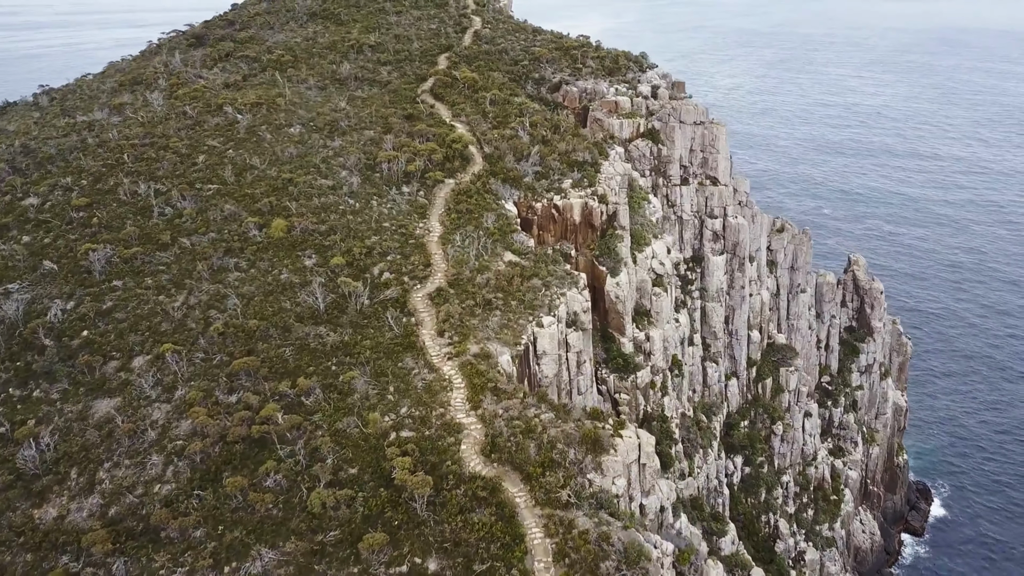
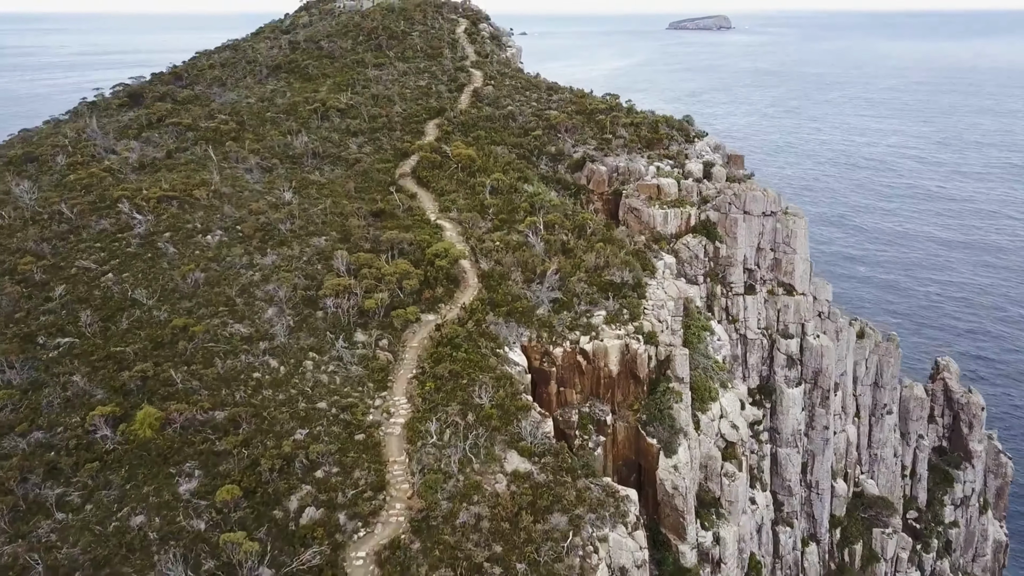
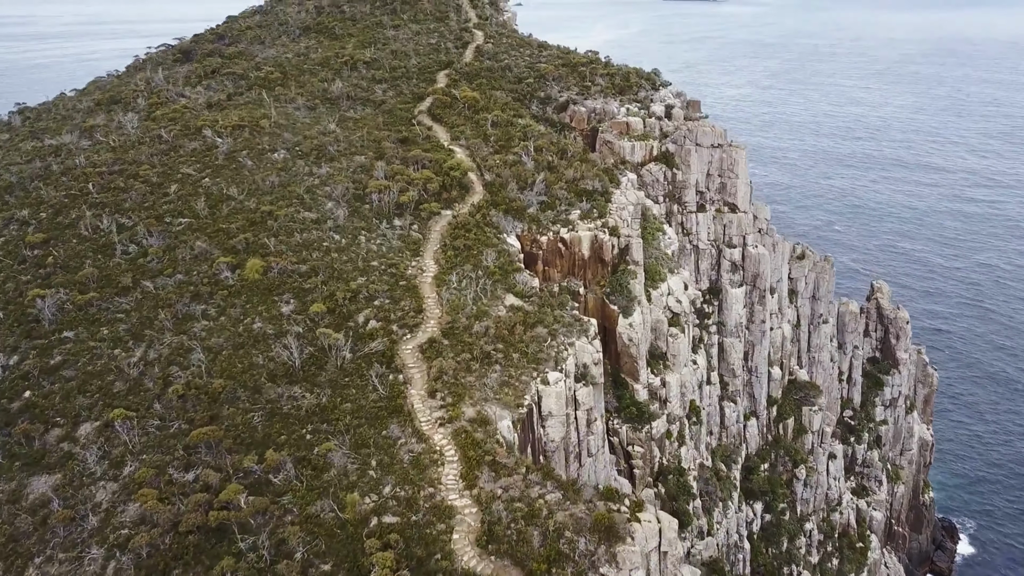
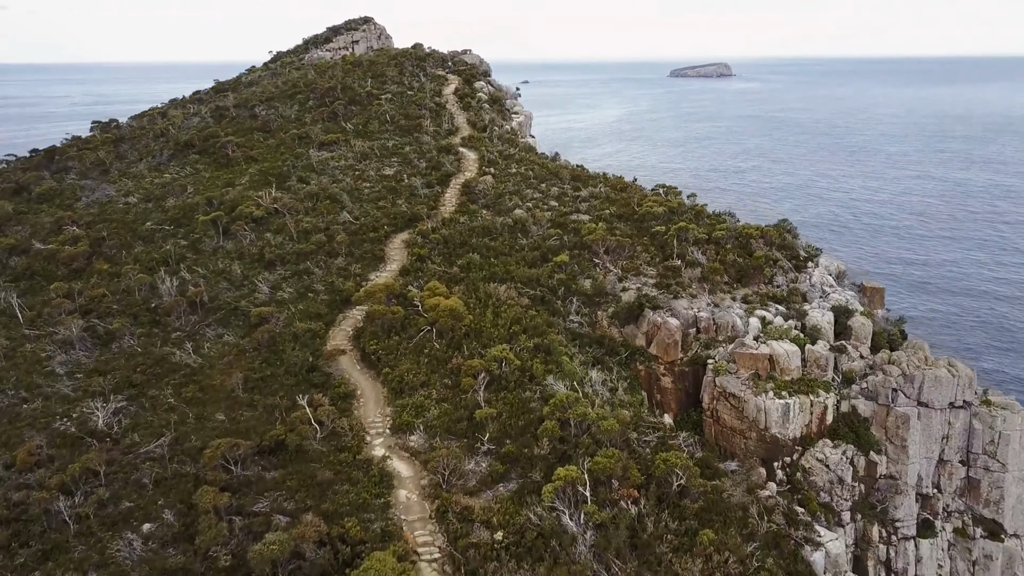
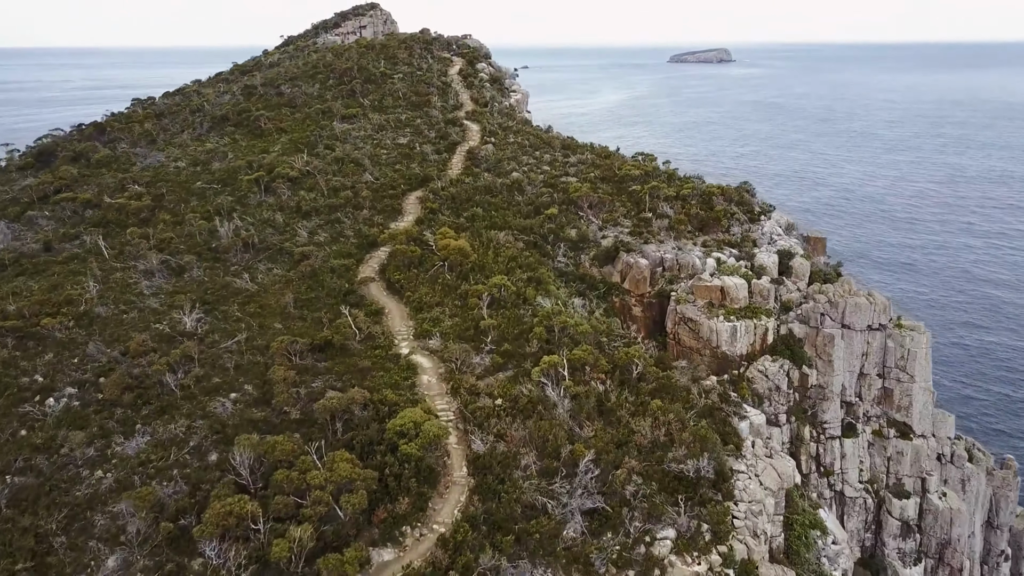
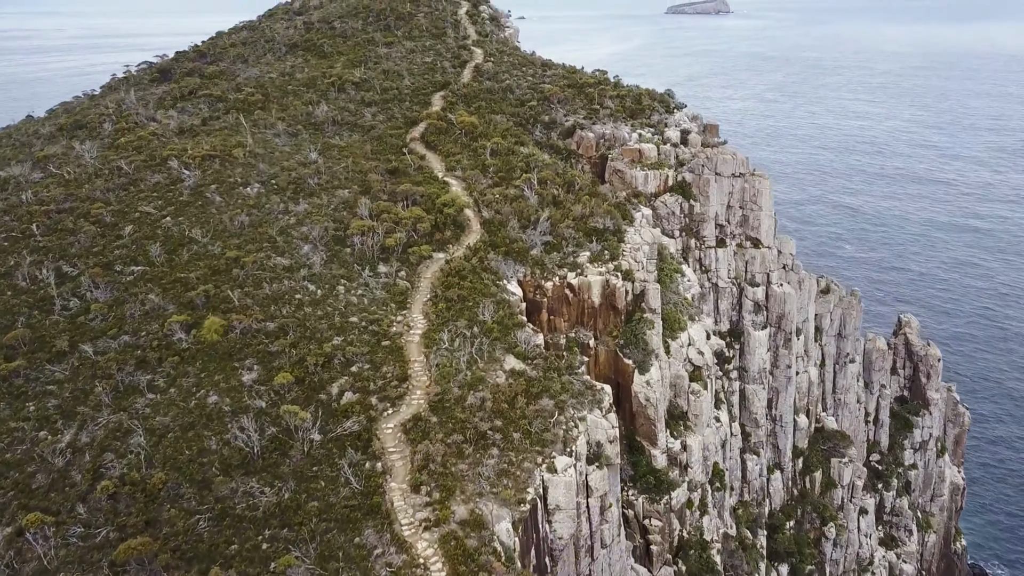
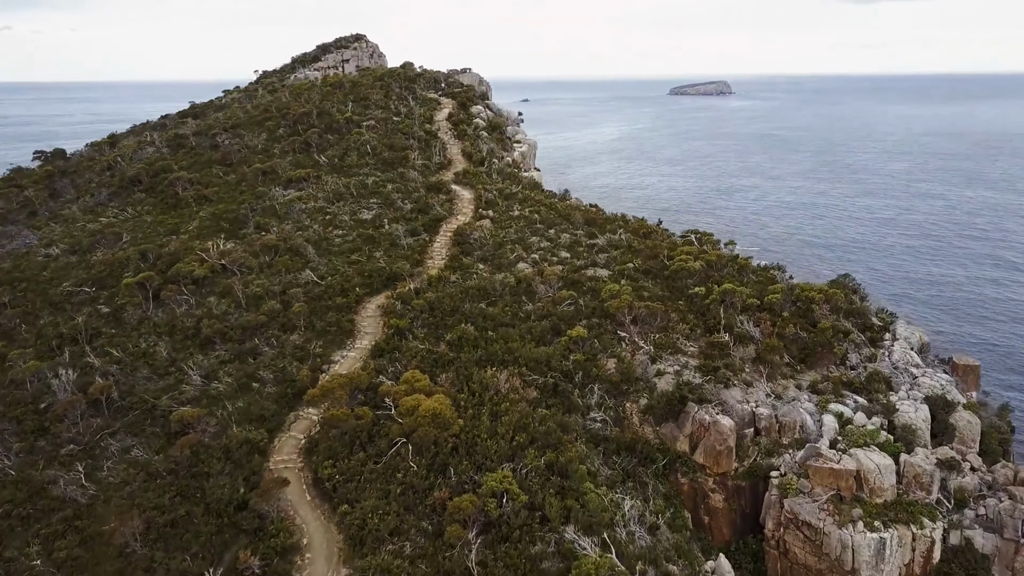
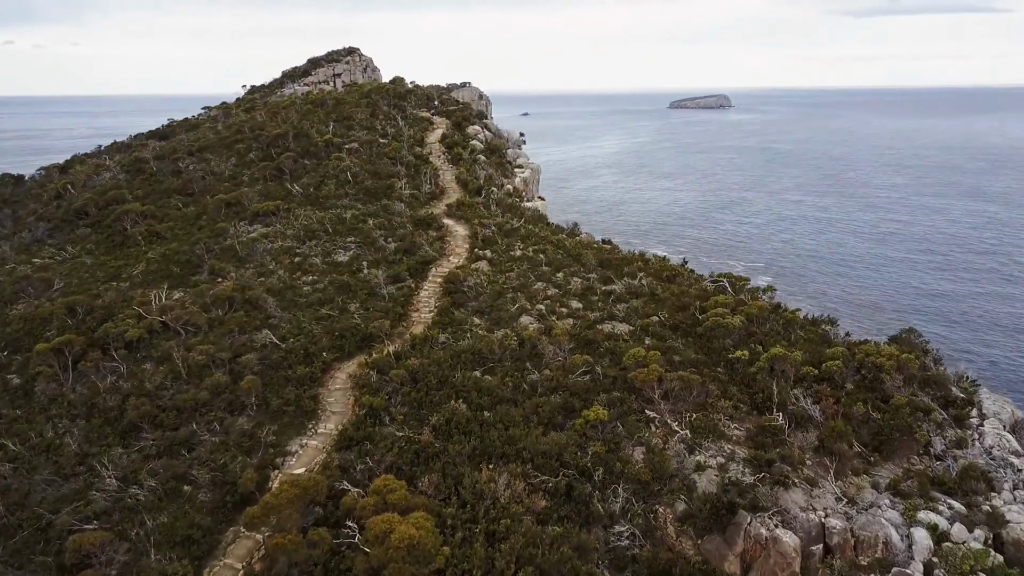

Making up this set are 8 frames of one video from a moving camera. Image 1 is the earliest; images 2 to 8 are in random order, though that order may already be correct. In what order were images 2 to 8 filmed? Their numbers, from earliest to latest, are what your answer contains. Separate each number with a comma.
3, 6, 2, 5, 4, 7, 8
